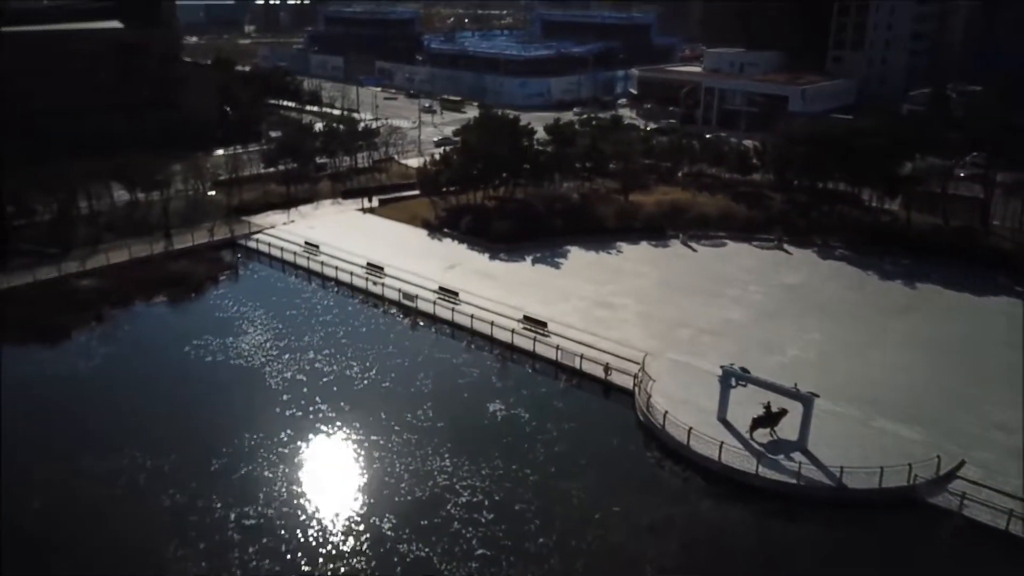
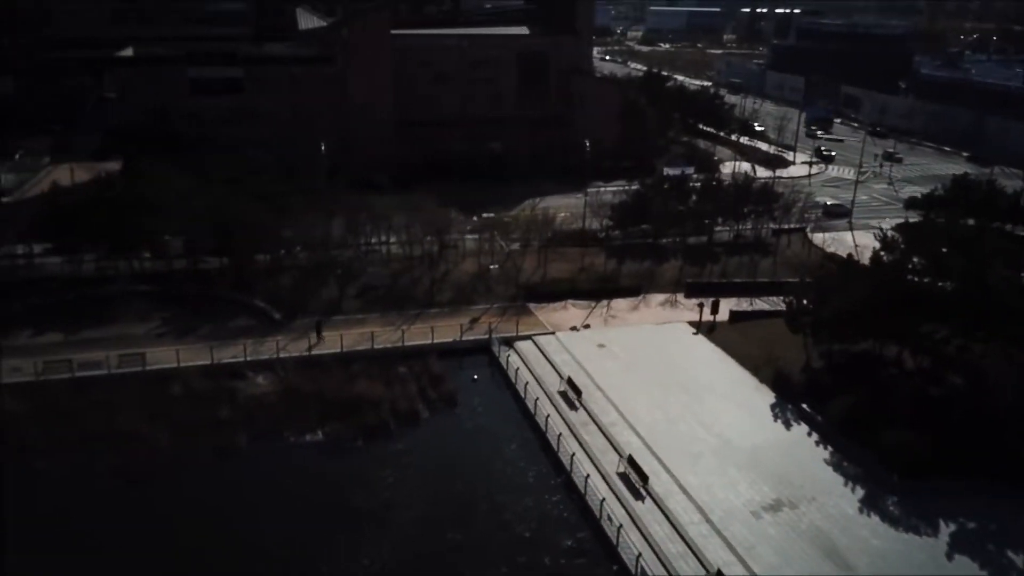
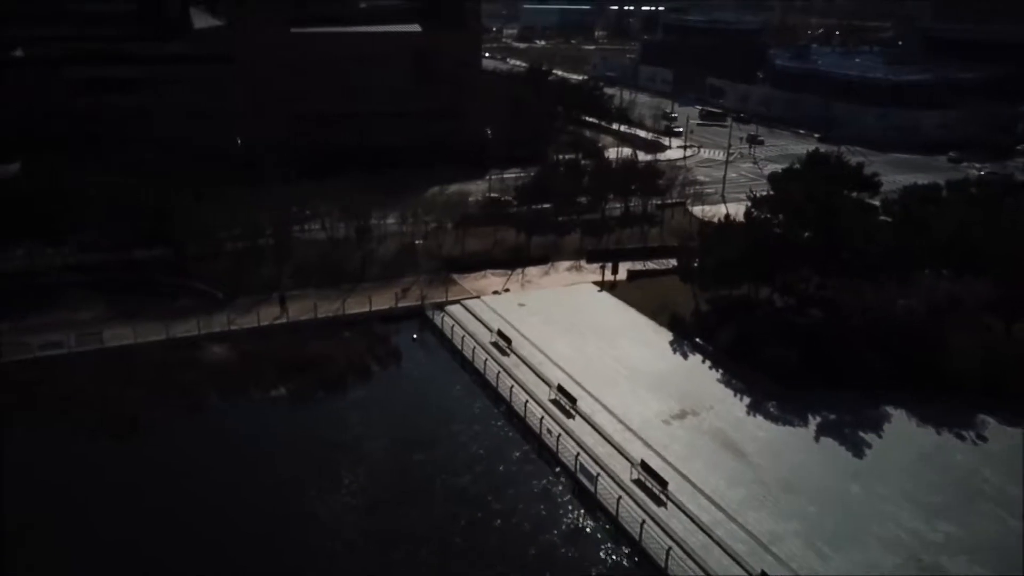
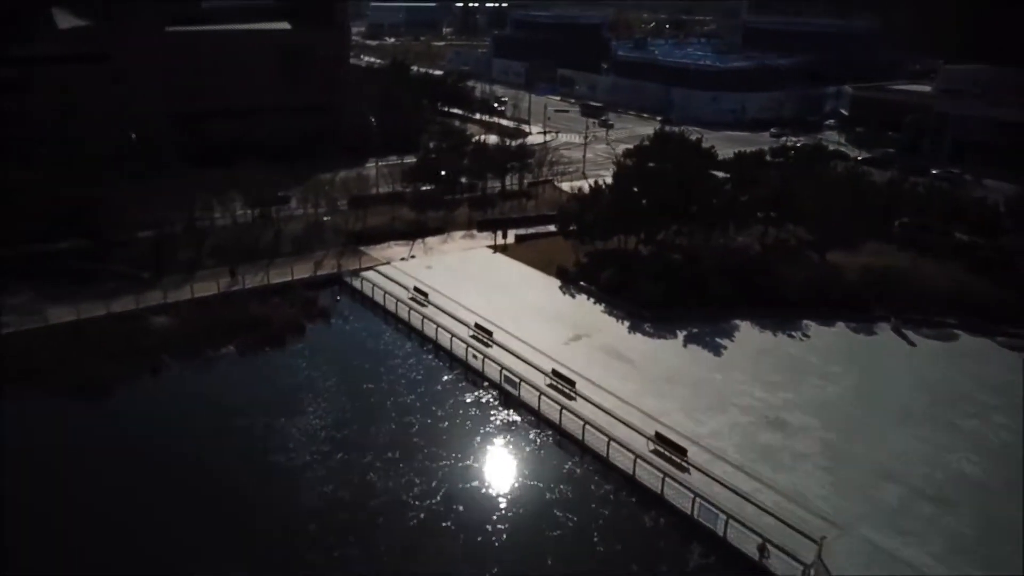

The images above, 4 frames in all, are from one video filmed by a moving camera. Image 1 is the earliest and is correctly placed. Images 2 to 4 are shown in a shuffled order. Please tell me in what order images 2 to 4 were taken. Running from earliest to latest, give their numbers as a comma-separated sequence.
4, 3, 2
